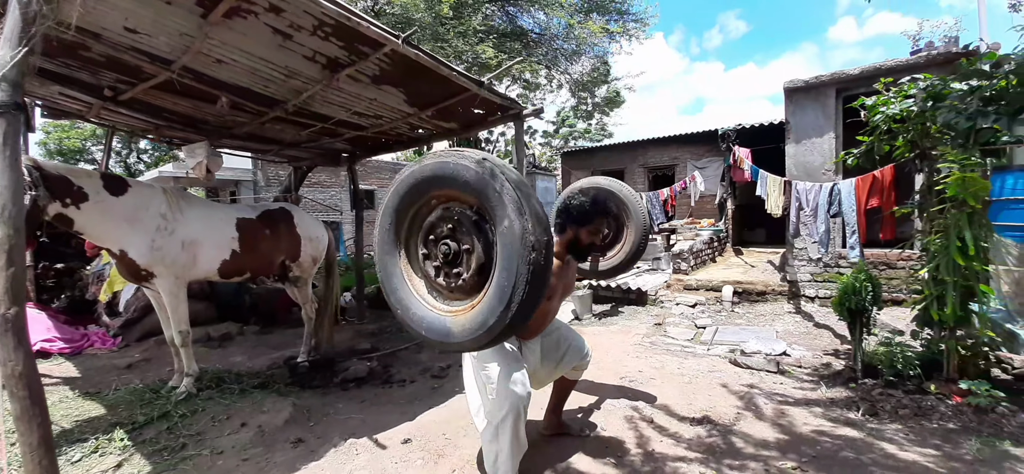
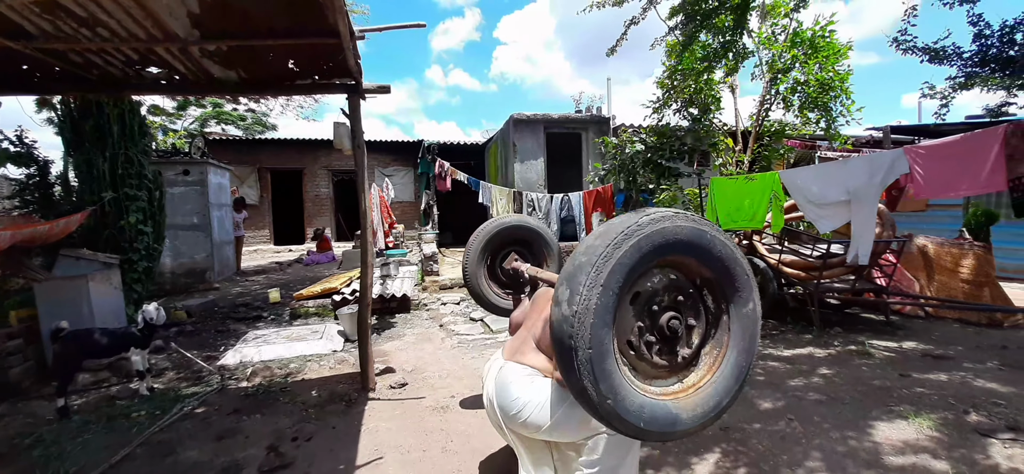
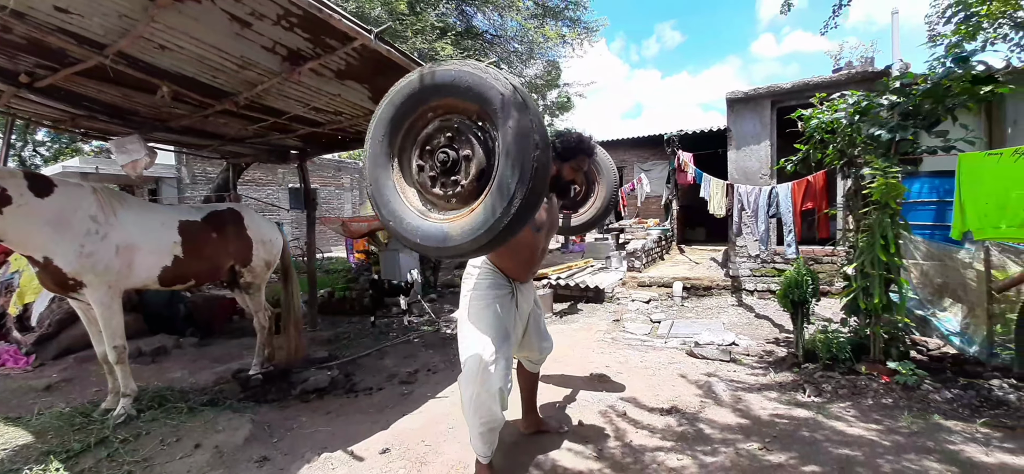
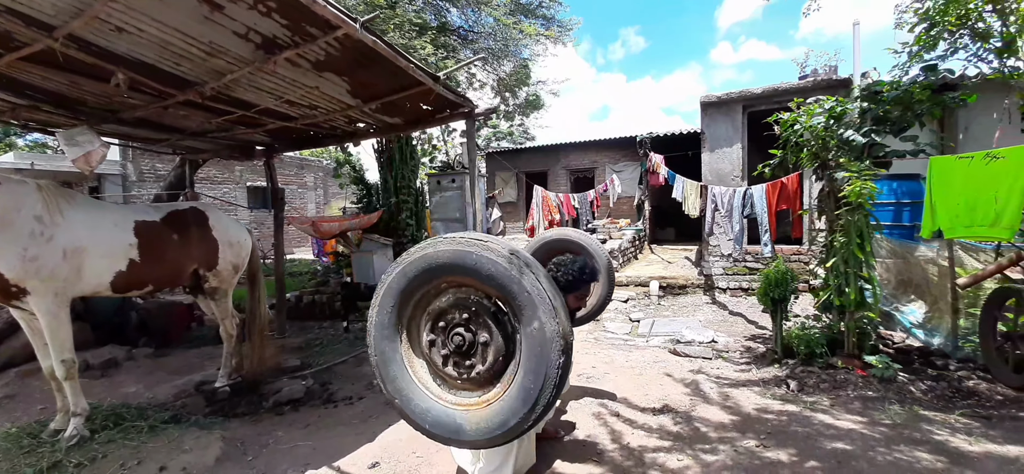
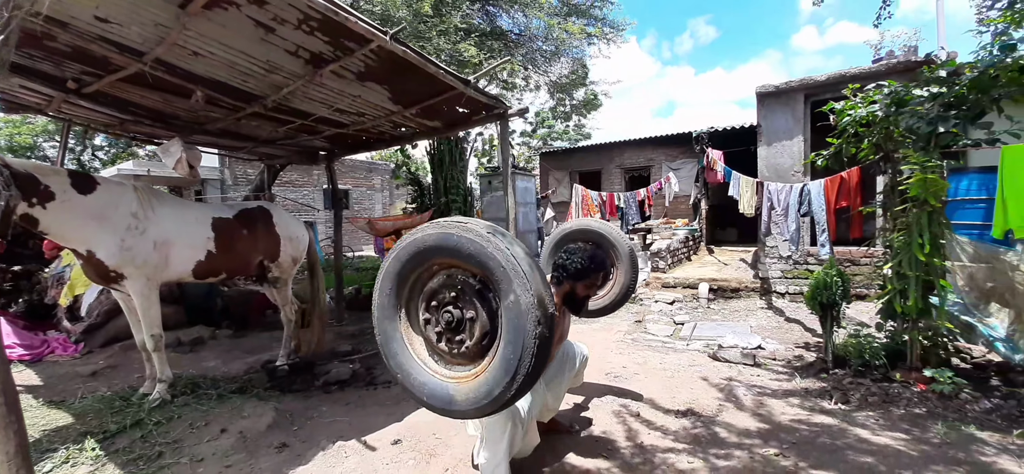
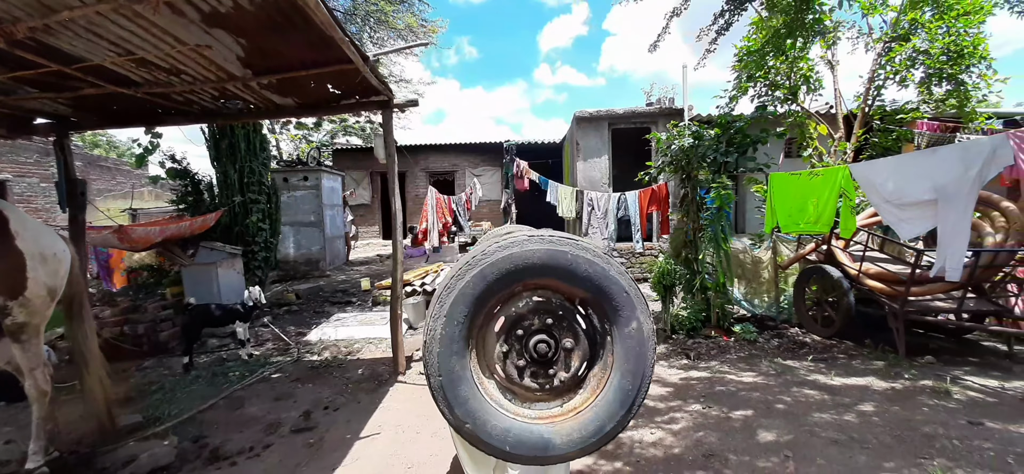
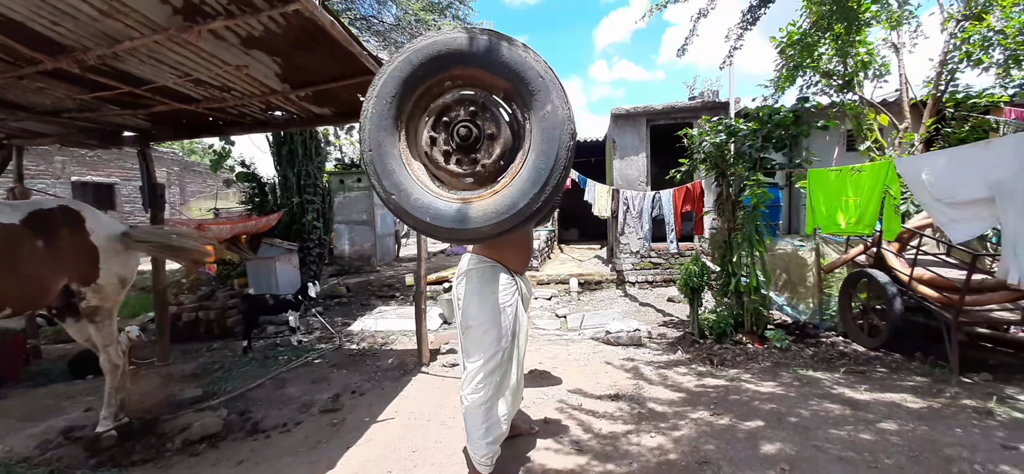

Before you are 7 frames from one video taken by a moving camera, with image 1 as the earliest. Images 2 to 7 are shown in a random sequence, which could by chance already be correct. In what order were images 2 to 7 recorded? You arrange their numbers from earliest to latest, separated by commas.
5, 3, 4, 7, 6, 2
